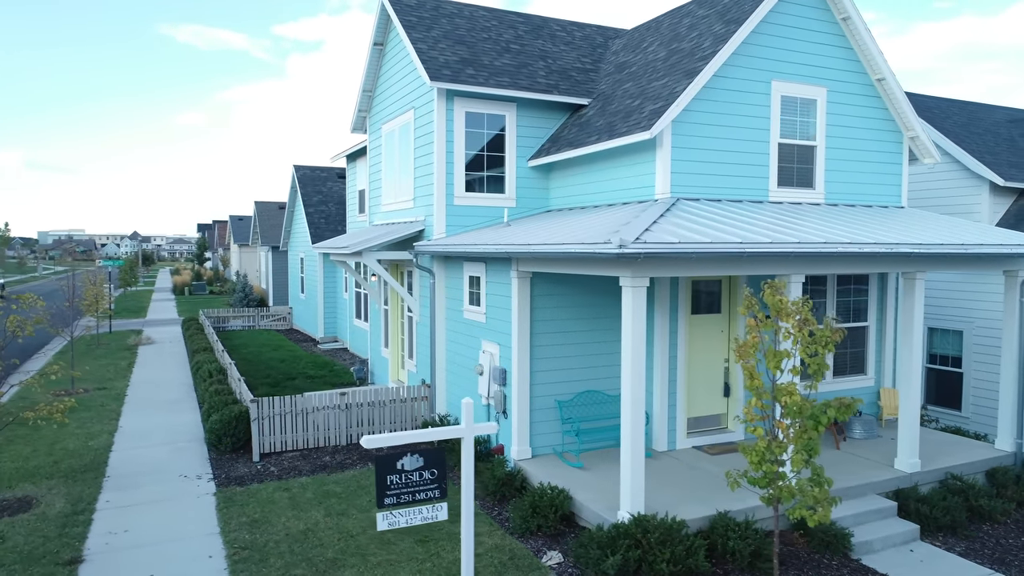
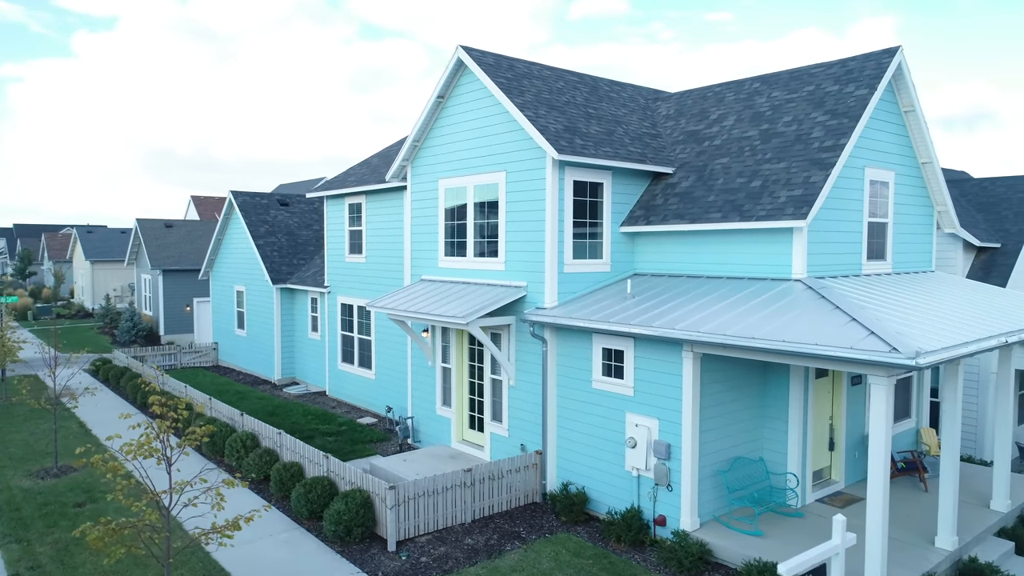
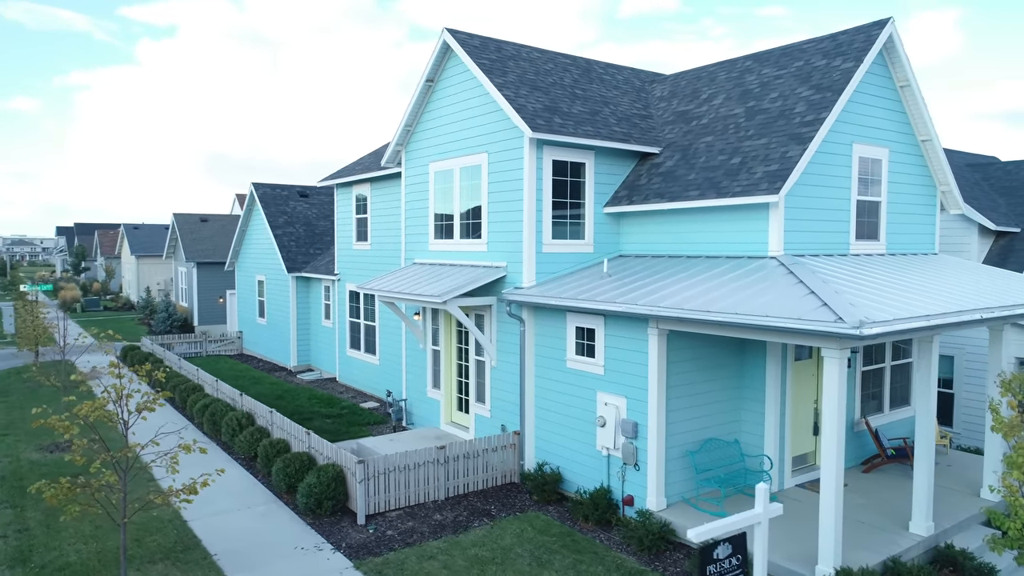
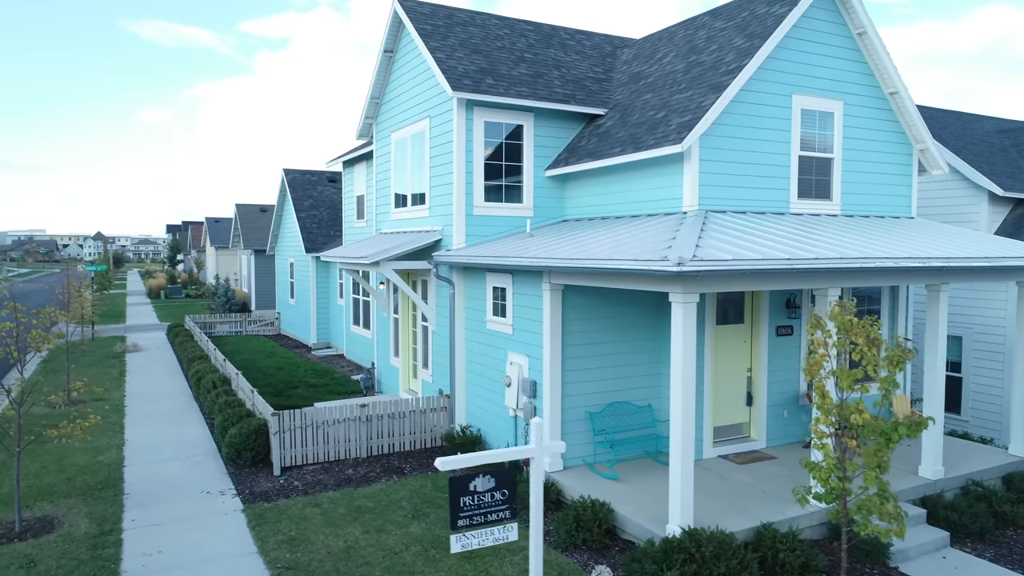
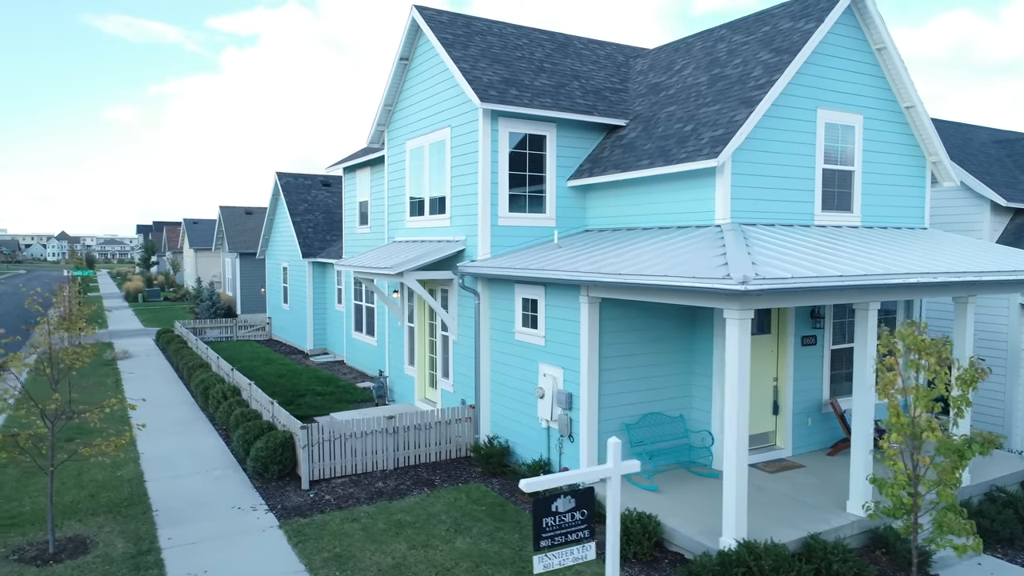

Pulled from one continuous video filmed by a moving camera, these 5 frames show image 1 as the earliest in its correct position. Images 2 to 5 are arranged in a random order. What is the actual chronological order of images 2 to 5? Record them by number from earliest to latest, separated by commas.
4, 5, 3, 2
